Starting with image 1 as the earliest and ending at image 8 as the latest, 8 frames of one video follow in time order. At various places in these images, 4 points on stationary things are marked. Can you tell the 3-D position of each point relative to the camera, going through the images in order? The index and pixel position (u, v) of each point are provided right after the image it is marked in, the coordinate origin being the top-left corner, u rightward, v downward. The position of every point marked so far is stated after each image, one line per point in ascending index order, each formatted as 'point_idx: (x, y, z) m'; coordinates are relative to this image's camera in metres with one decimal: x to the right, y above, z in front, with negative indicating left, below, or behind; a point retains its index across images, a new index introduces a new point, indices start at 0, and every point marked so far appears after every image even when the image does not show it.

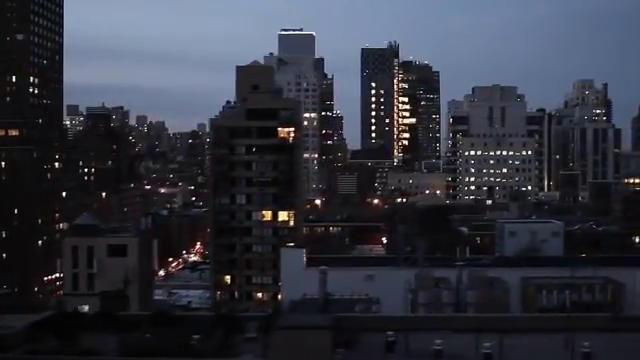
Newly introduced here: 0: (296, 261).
0: (-0.2, -0.7, +9.0) m
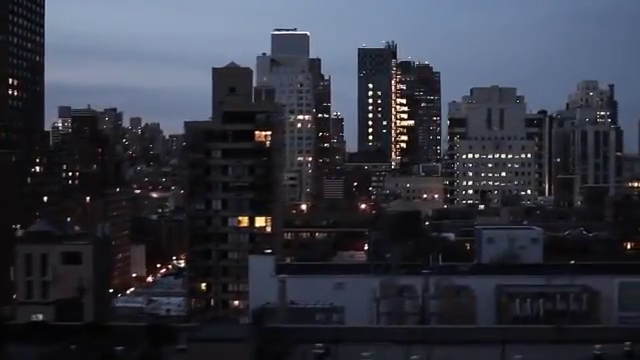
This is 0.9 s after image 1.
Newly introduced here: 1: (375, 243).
0: (-0.5, -0.7, +8.8) m
1: (+0.5, -0.6, +10.4) m
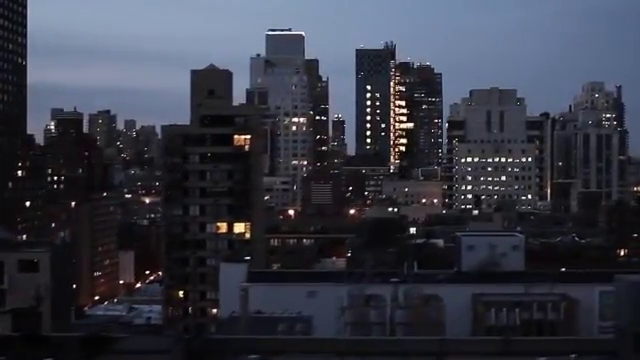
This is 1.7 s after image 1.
0: (-0.7, -0.7, +8.5) m
1: (+0.3, -0.6, +10.1) m
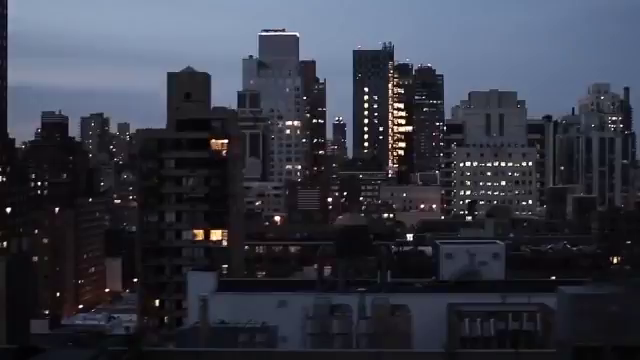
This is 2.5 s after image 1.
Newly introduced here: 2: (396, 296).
0: (-0.9, -0.8, +8.3) m
1: (+0.2, -0.7, +9.8) m
2: (+0.5, -0.8, +7.8) m
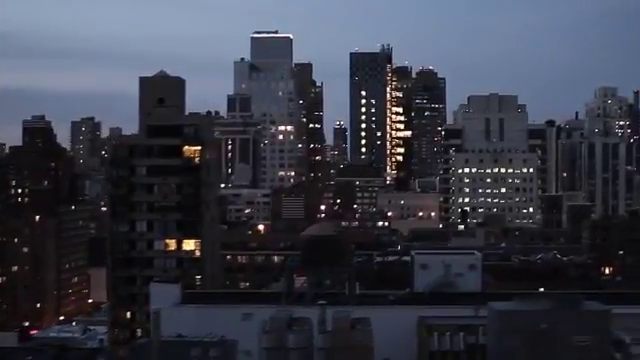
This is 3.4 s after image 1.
0: (-1.1, -0.8, +7.9) m
1: (0.0, -0.8, +9.5) m
2: (+0.3, -0.9, +7.4) m
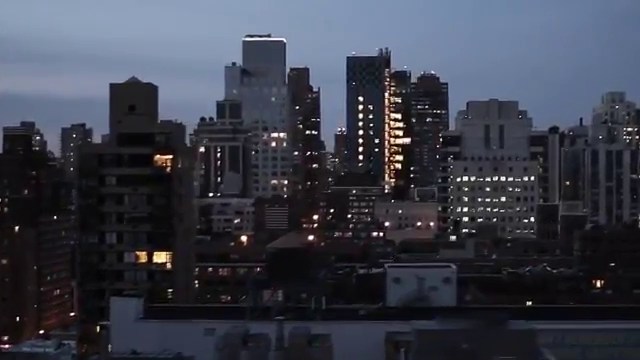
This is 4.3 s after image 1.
0: (-1.3, -0.9, +7.6) m
1: (-0.2, -0.8, +9.1) m
2: (0.0, -0.9, +7.0) m
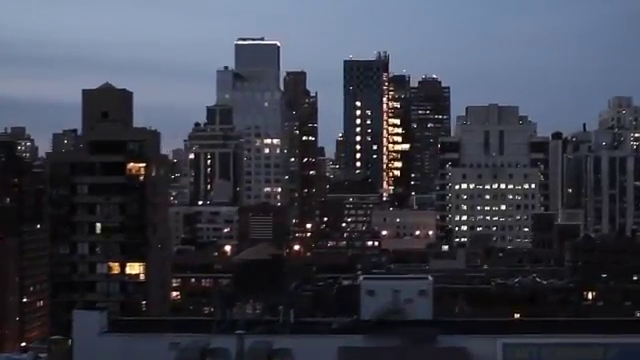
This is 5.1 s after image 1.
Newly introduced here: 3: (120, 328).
0: (-1.5, -1.0, +7.3) m
1: (-0.3, -0.9, +8.8) m
2: (-0.2, -1.0, +6.7) m
3: (-1.3, -1.0, +7.3) m
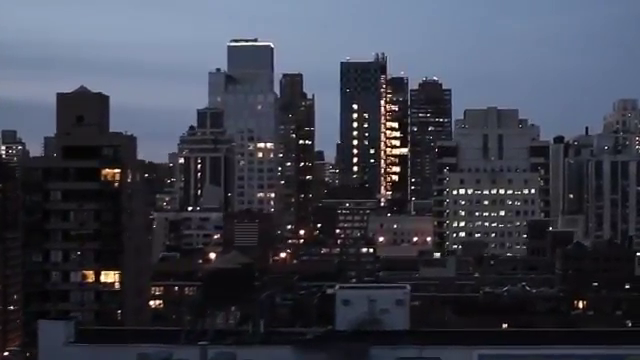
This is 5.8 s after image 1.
0: (-1.7, -1.0, +7.1) m
1: (-0.4, -0.9, +8.5) m
2: (-0.3, -1.0, +6.4) m
3: (-1.5, -1.0, +7.1) m
